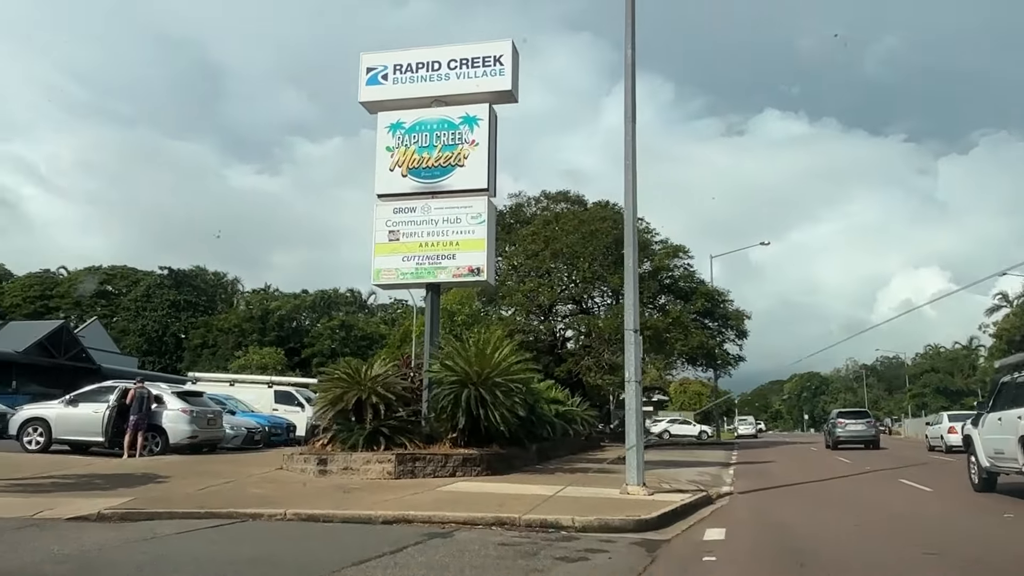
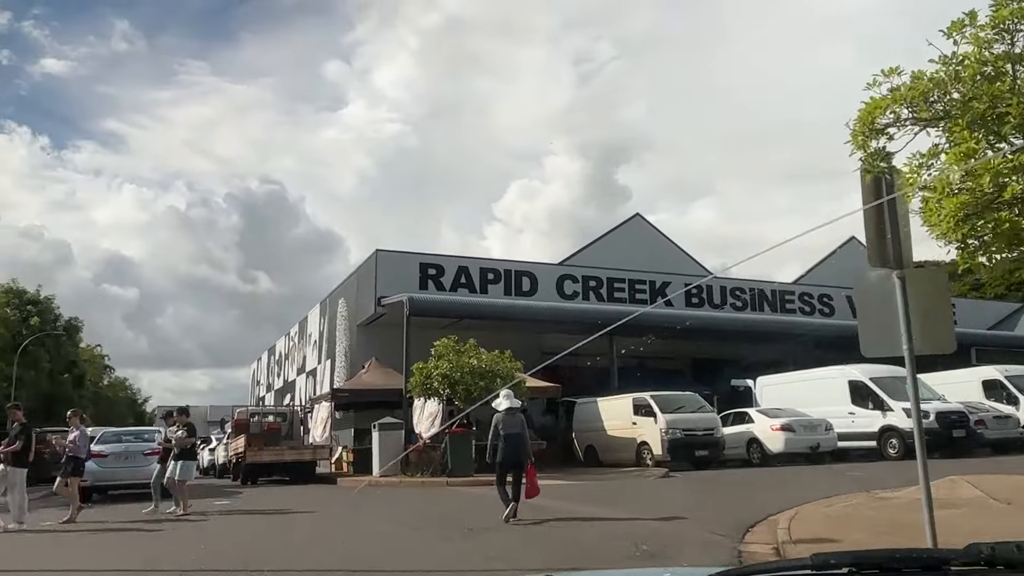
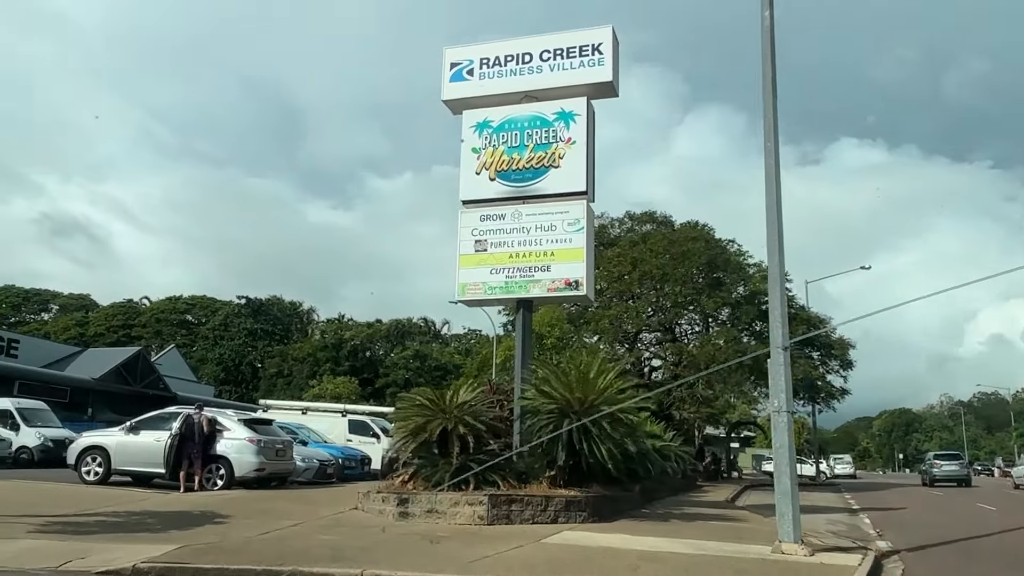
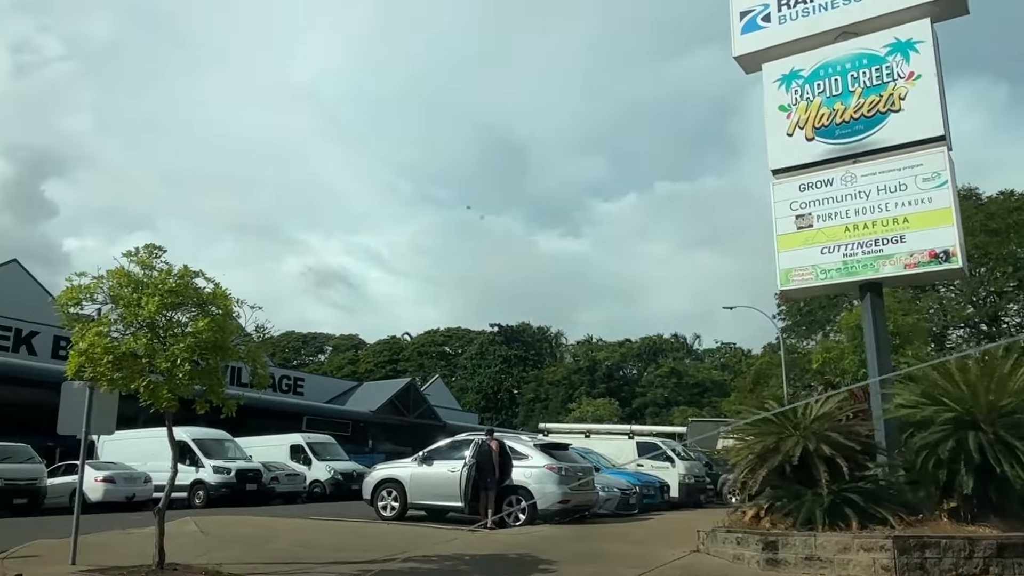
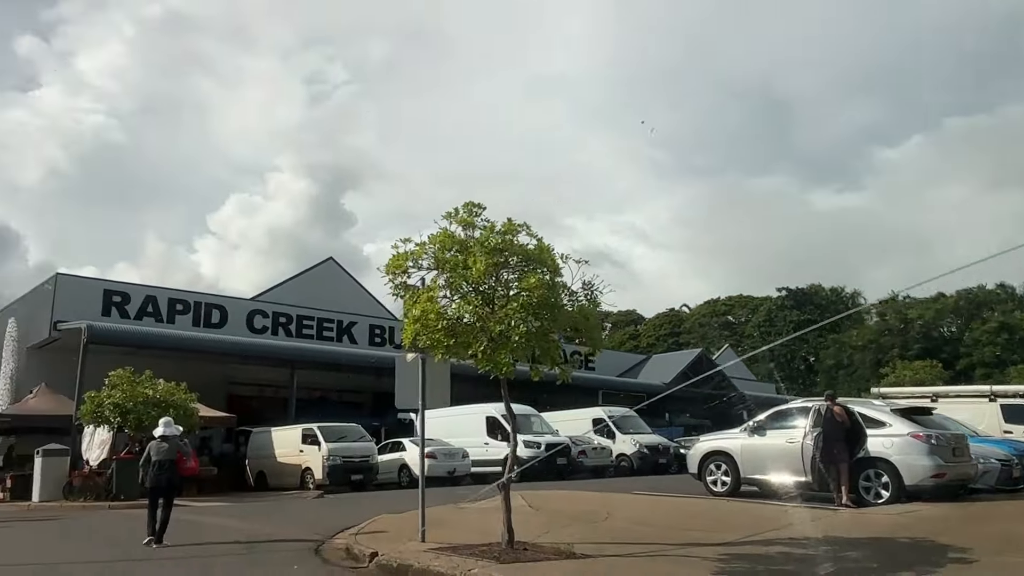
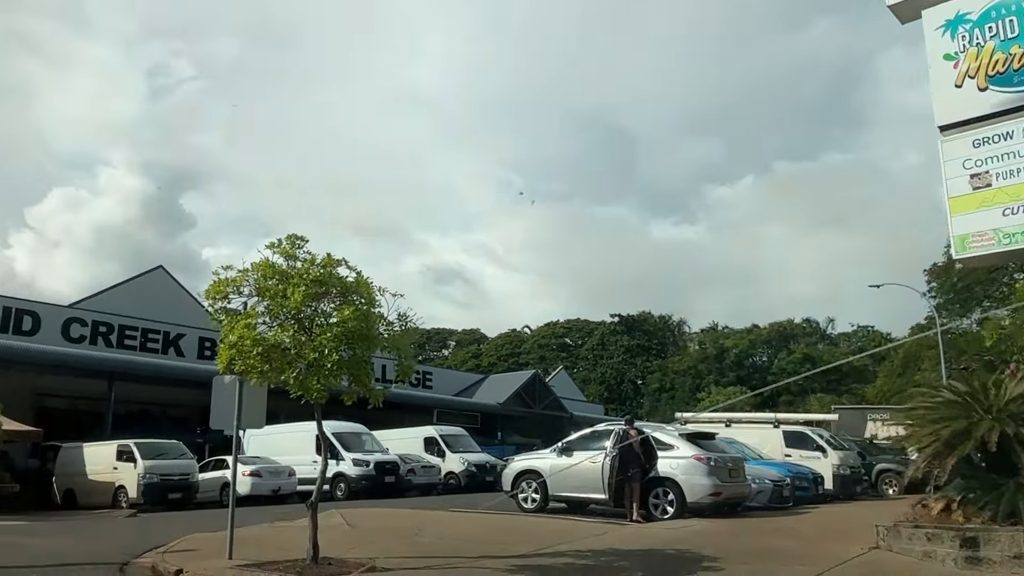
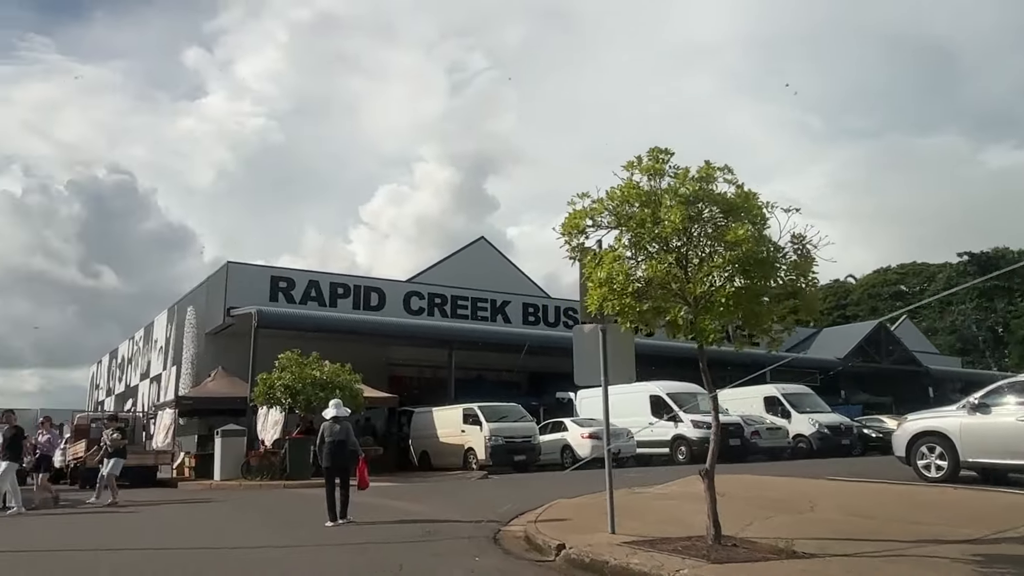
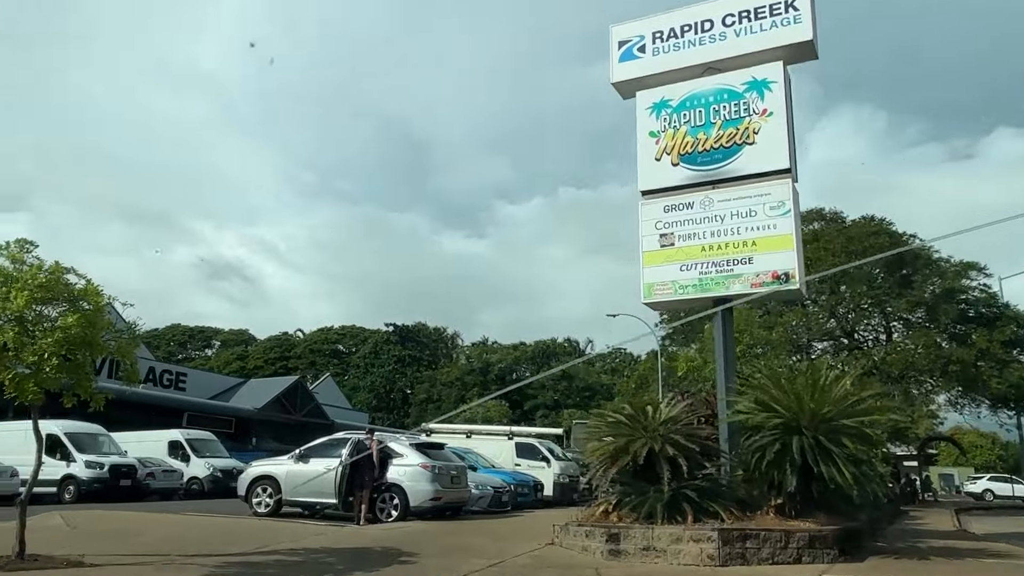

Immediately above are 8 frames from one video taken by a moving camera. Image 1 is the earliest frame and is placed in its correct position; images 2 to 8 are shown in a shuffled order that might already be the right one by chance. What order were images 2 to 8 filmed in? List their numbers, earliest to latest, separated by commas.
3, 8, 4, 6, 5, 7, 2
